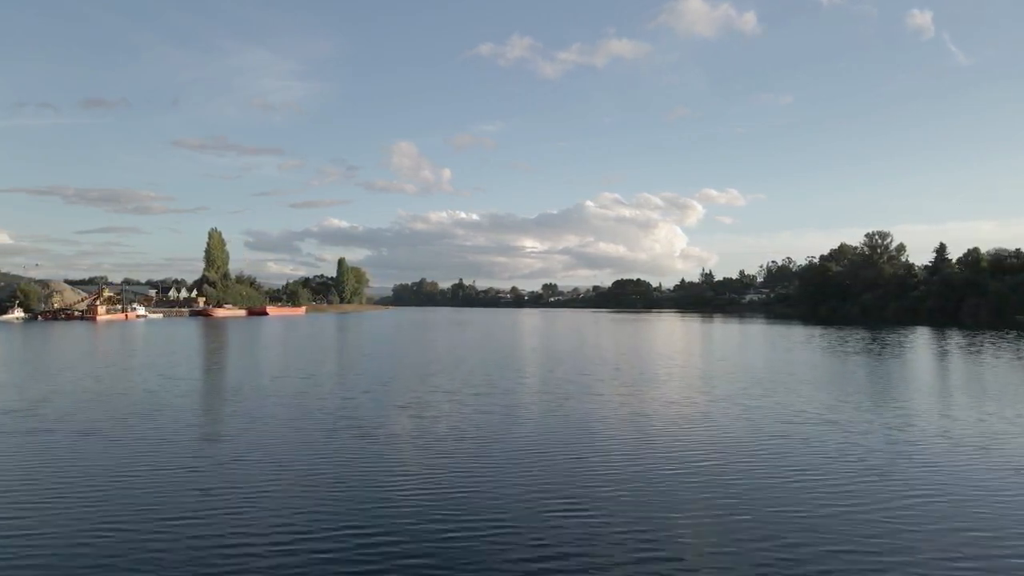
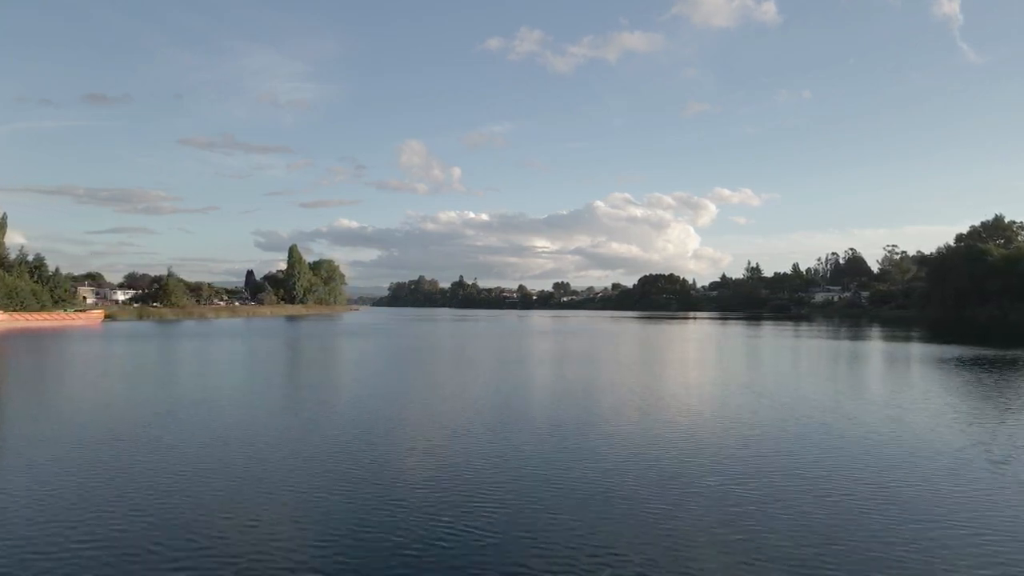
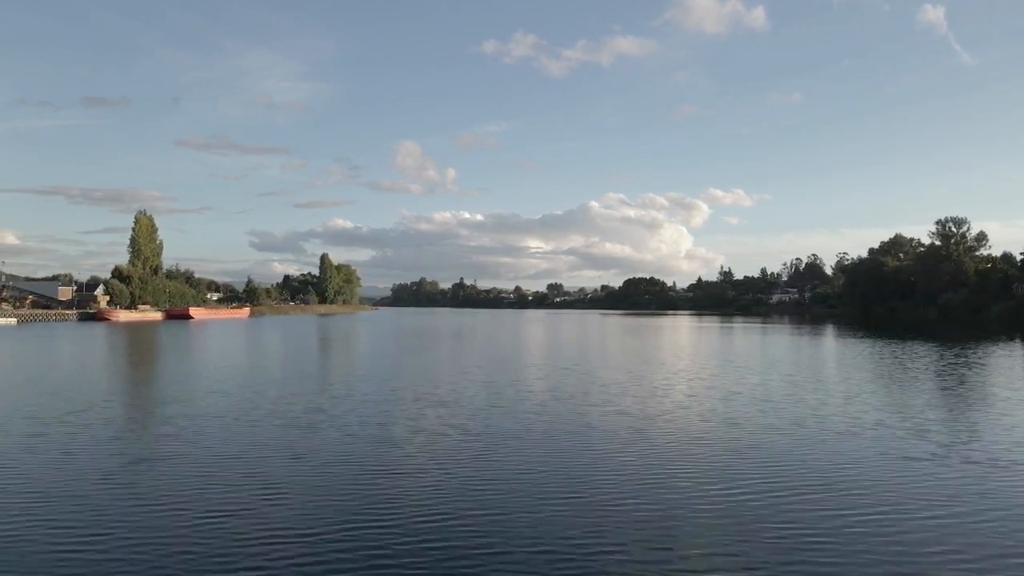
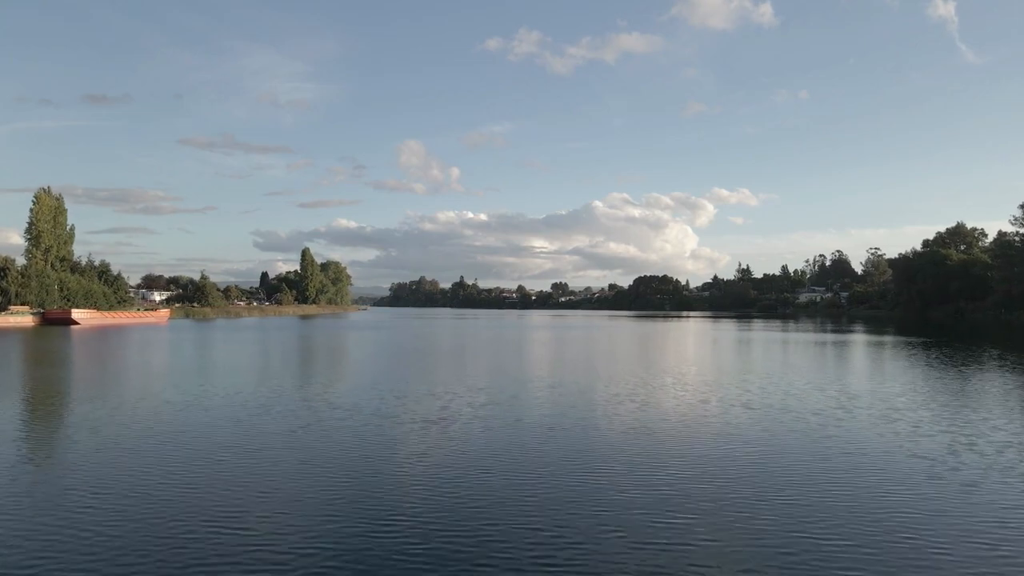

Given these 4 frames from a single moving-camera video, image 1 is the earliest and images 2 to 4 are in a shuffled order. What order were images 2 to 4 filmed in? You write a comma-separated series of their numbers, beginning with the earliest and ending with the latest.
3, 4, 2
